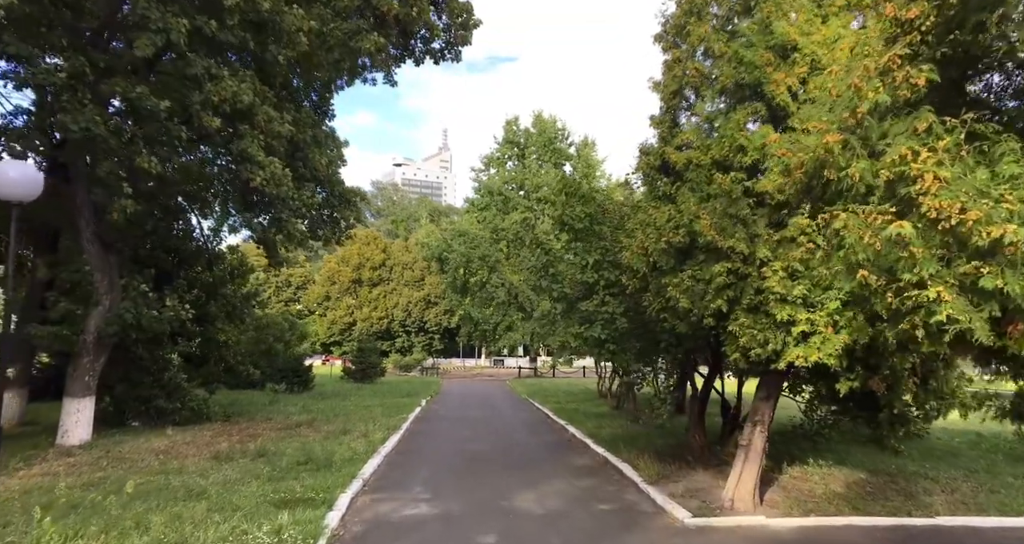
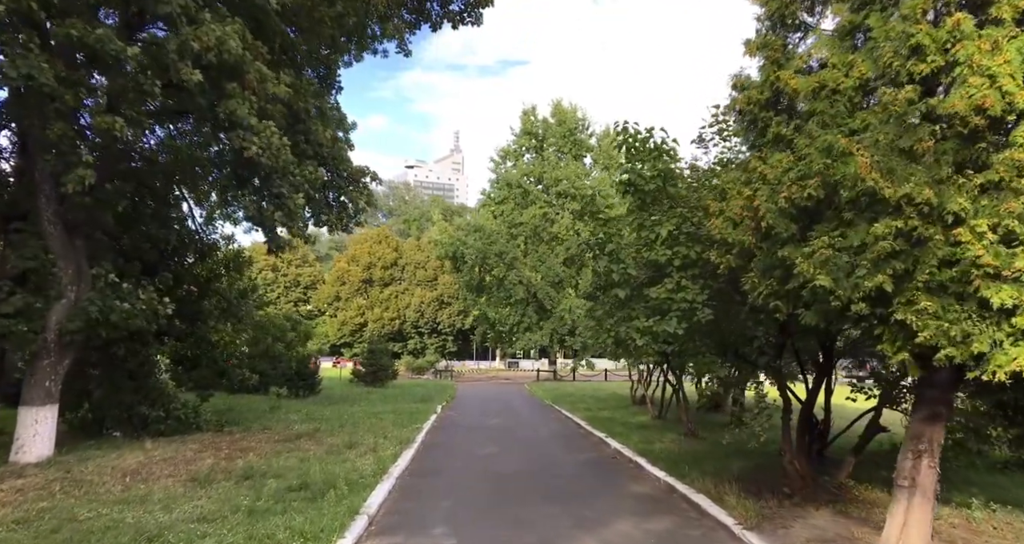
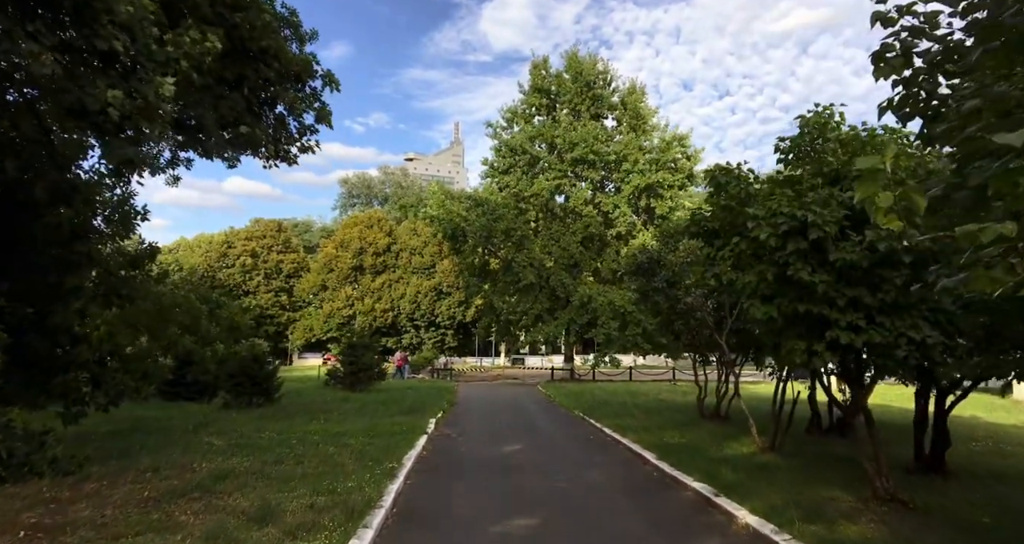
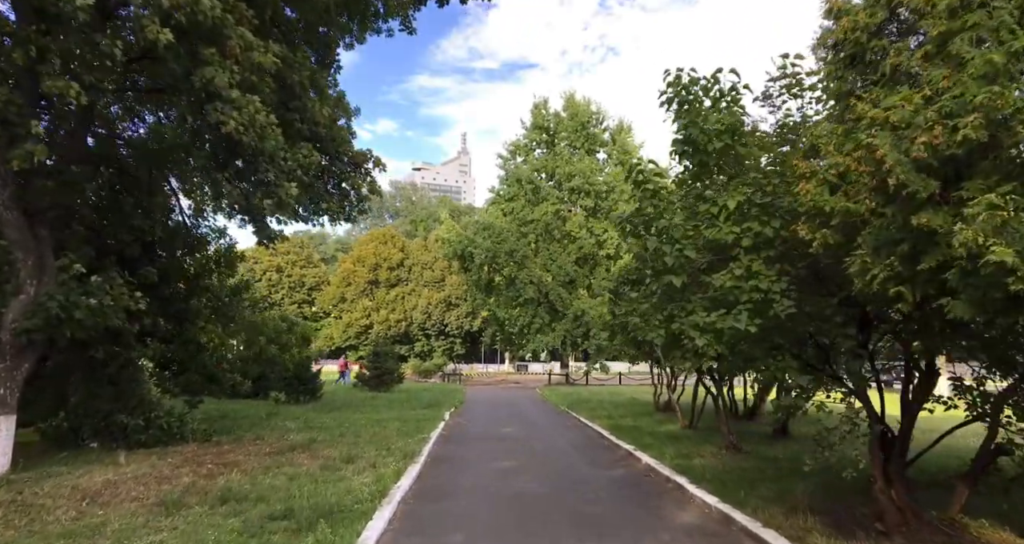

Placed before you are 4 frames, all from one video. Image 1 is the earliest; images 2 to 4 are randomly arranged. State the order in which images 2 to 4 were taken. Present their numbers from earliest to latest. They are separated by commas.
2, 4, 3
